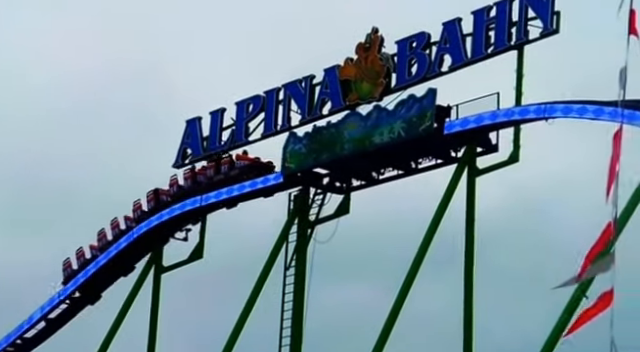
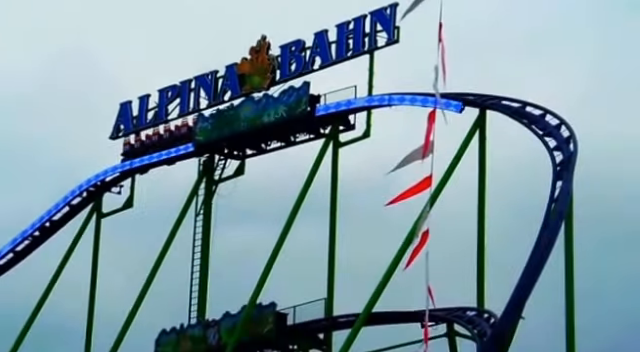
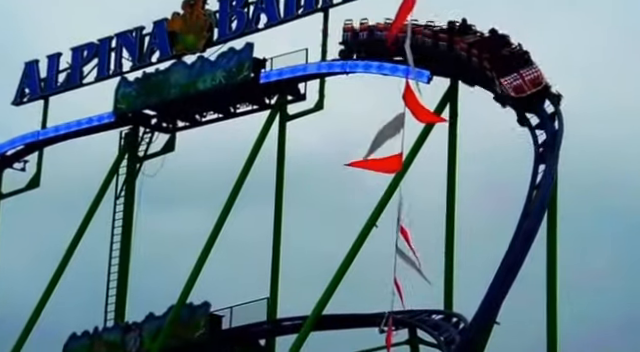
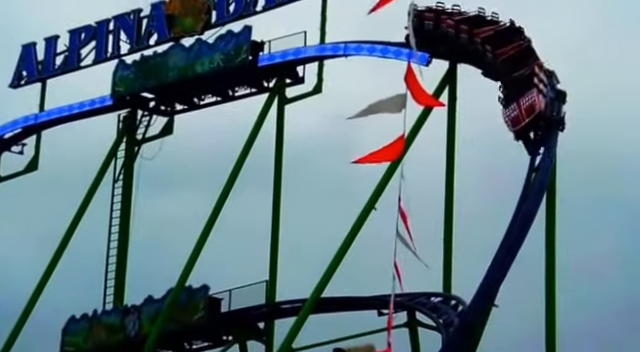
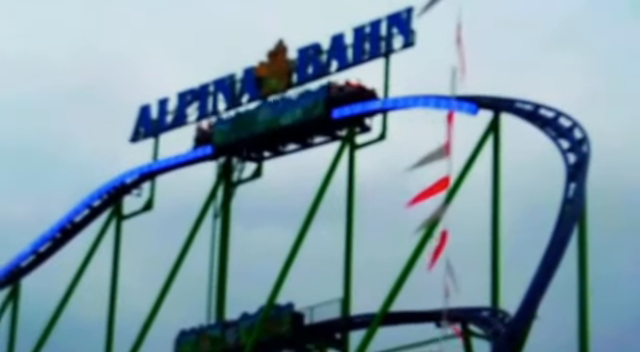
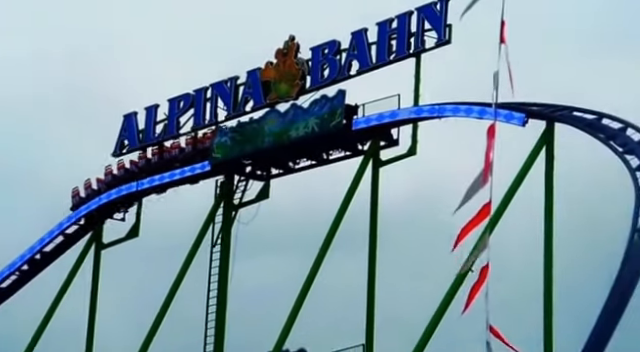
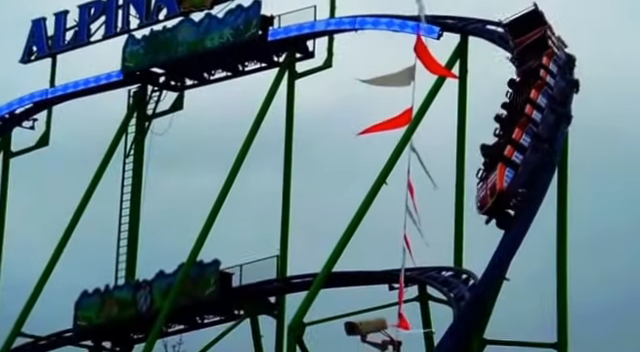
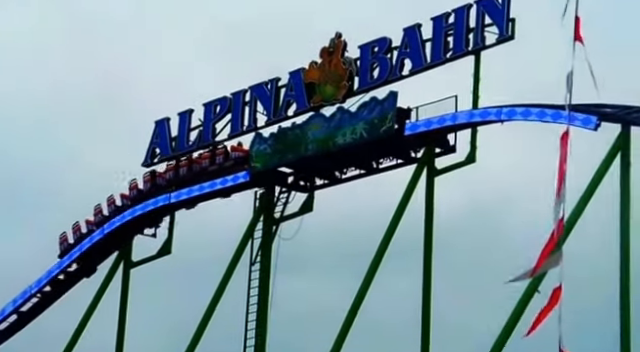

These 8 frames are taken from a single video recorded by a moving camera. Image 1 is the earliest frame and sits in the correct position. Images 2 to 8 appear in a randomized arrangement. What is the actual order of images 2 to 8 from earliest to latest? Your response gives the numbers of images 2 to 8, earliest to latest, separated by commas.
8, 6, 2, 5, 3, 4, 7
